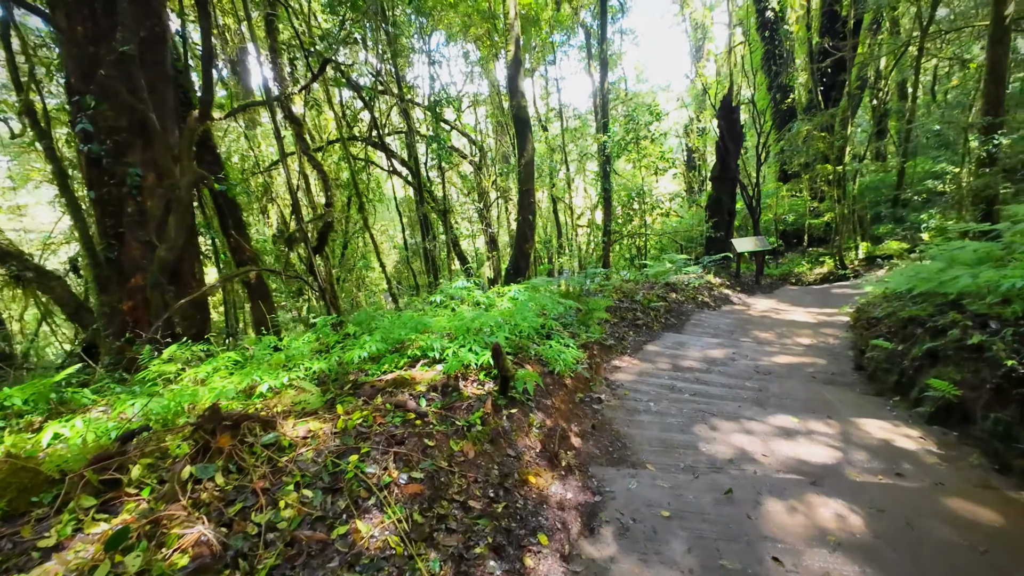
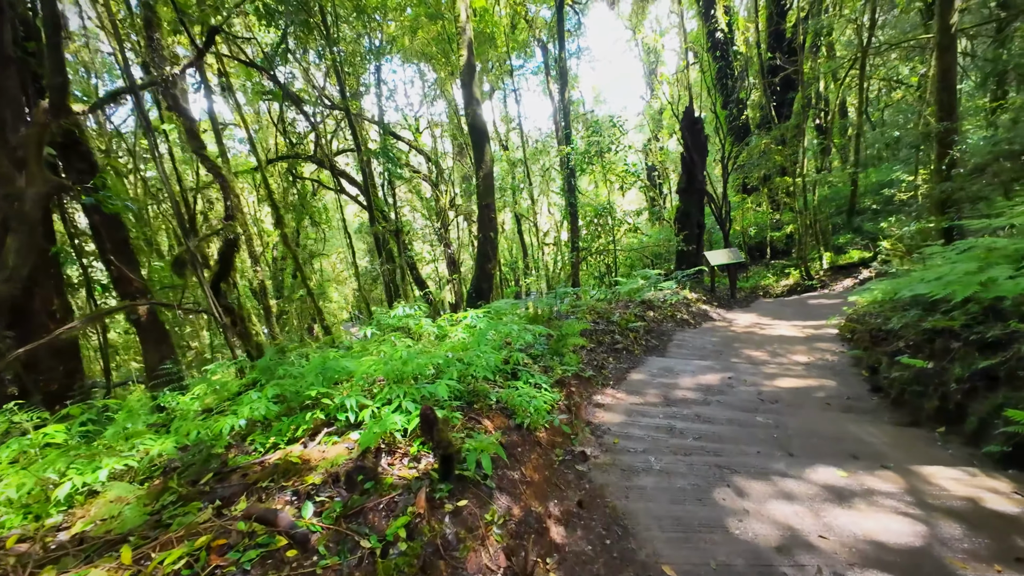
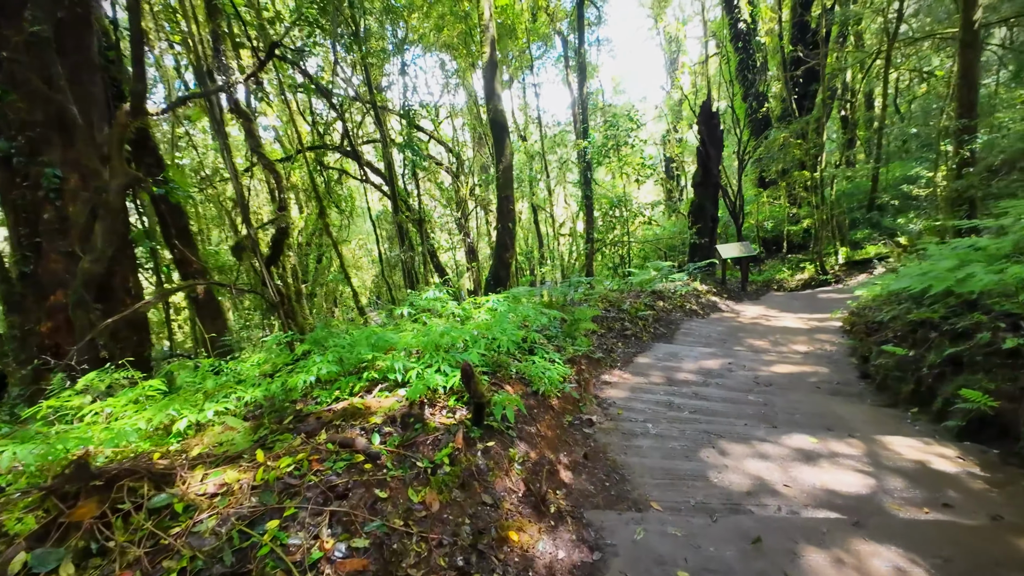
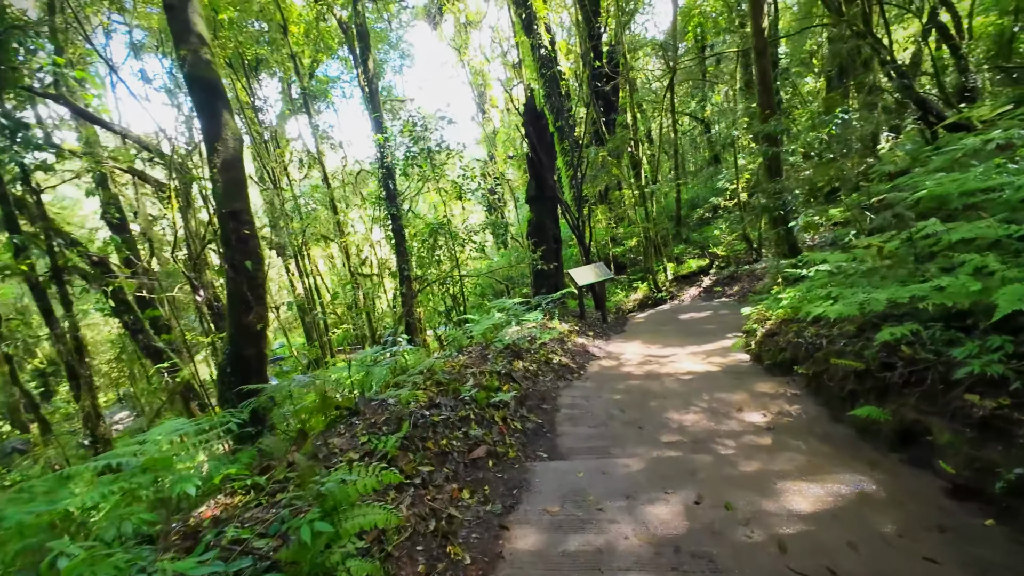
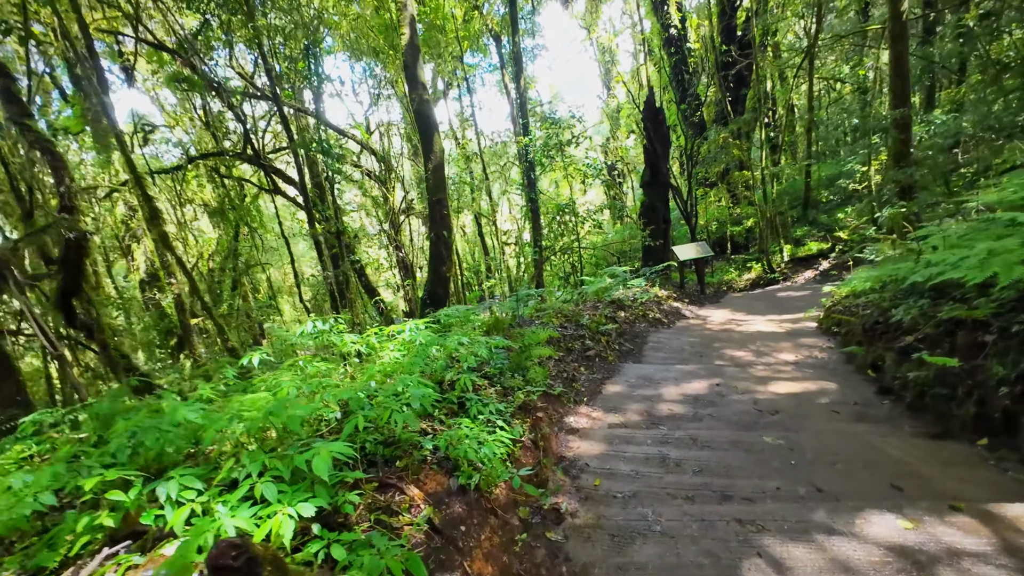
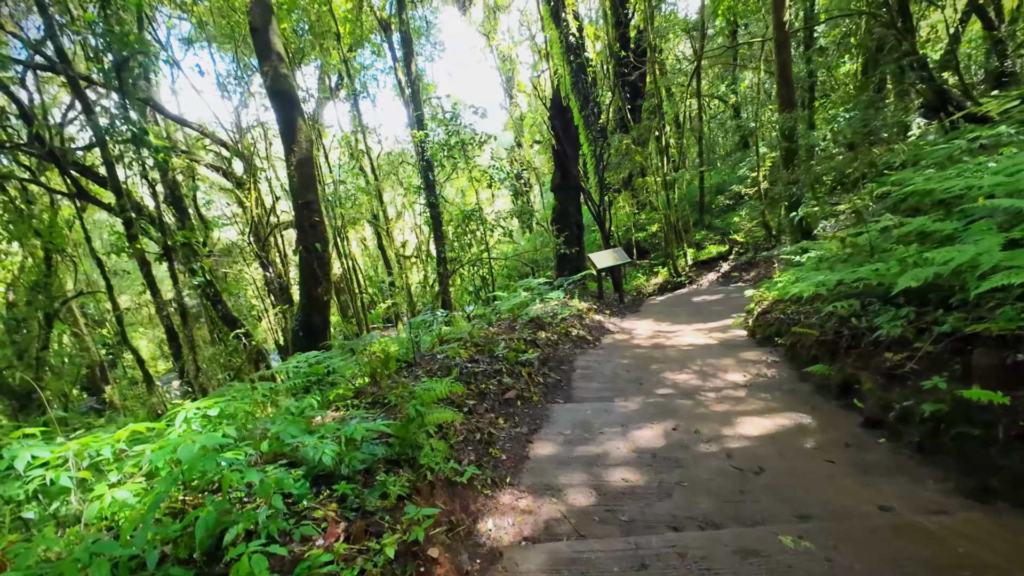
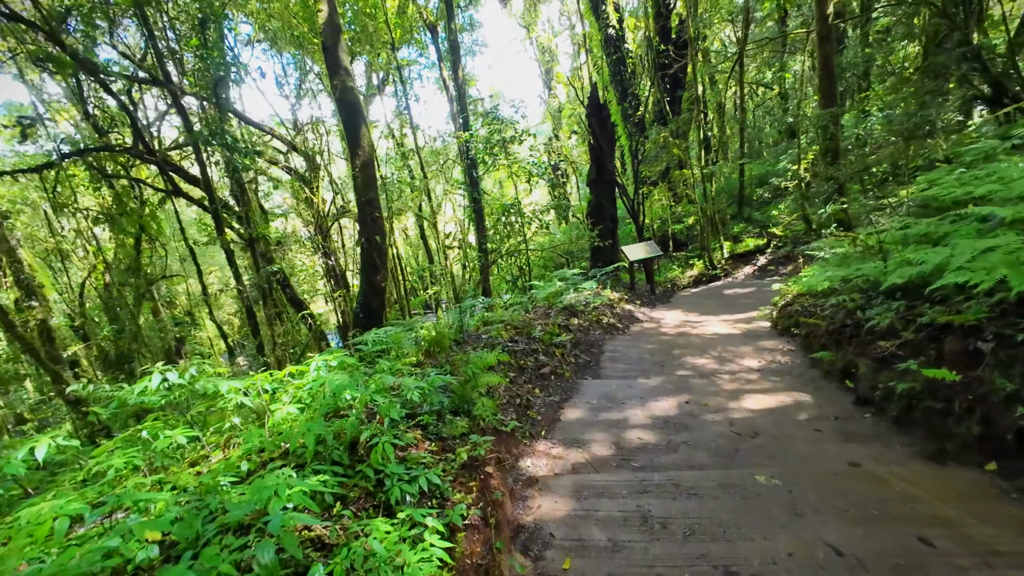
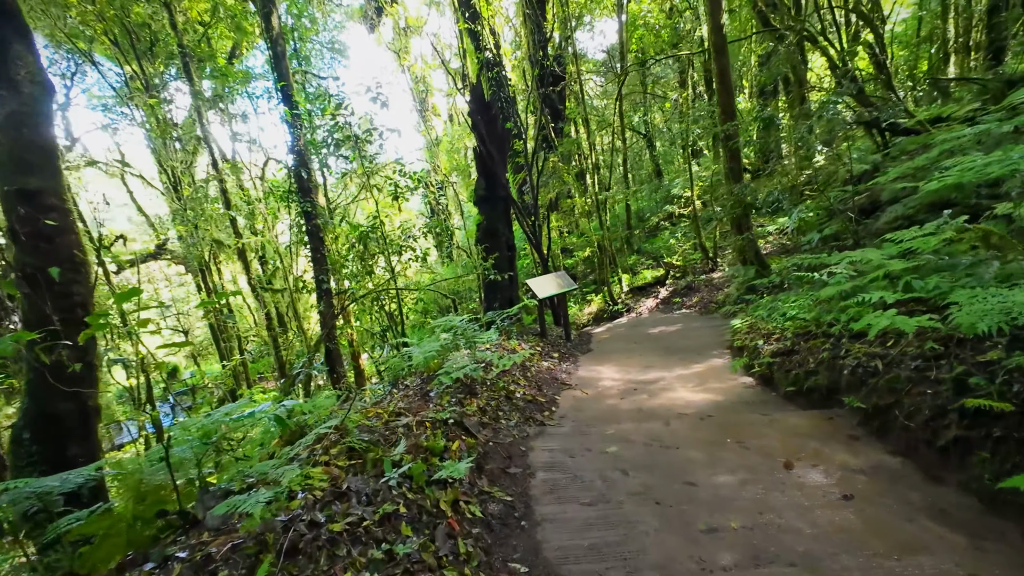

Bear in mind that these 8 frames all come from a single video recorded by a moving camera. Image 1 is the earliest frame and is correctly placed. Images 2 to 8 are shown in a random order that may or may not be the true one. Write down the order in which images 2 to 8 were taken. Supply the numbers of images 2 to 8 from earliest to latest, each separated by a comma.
3, 2, 5, 7, 6, 4, 8
